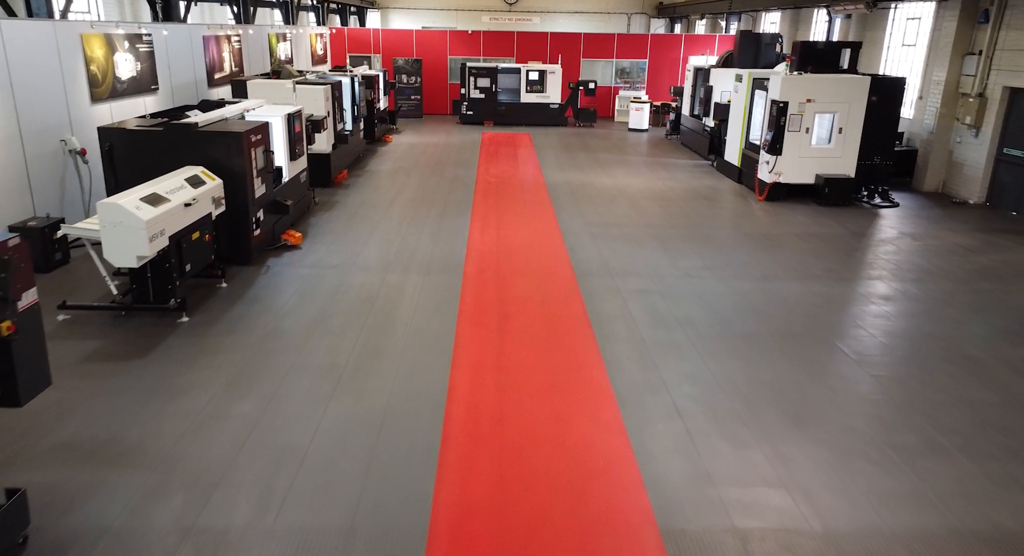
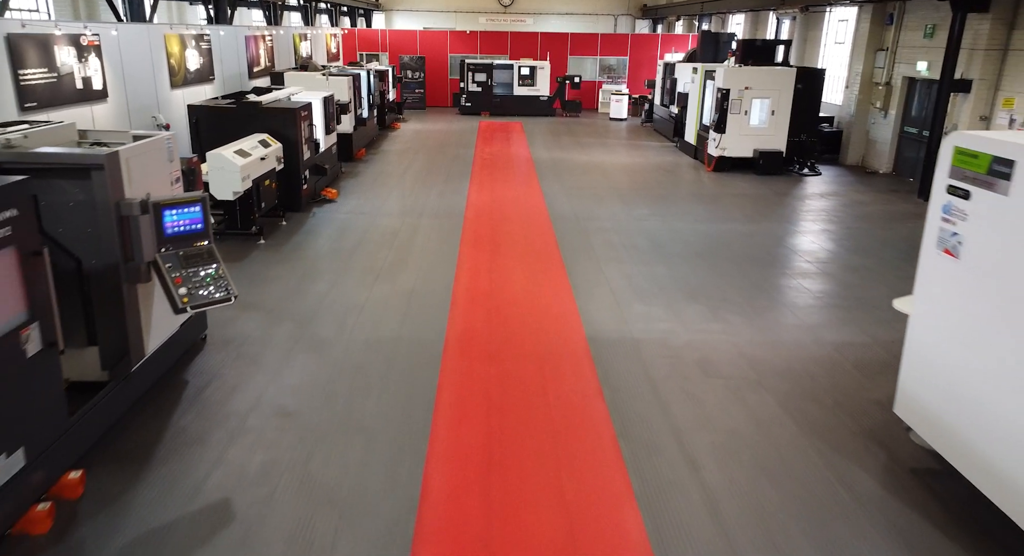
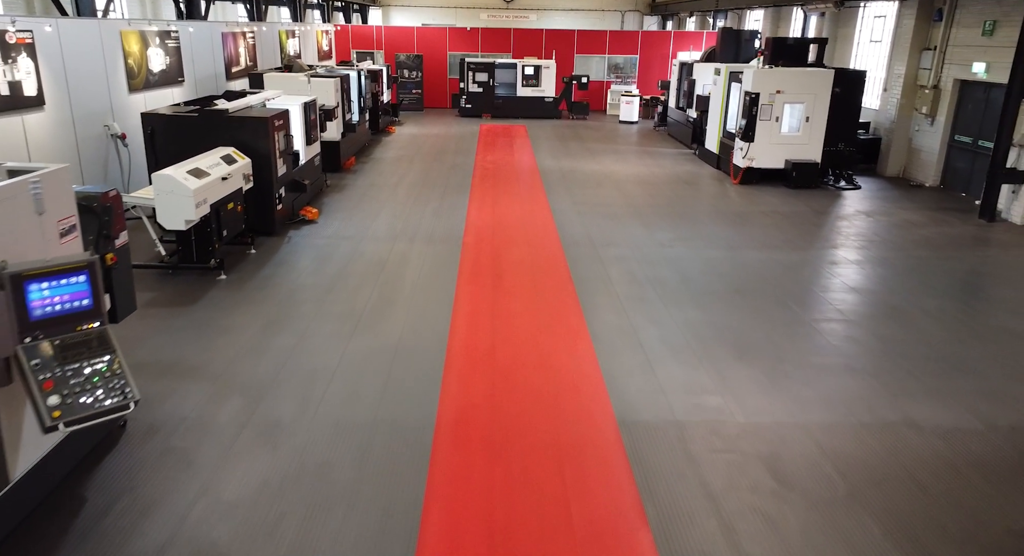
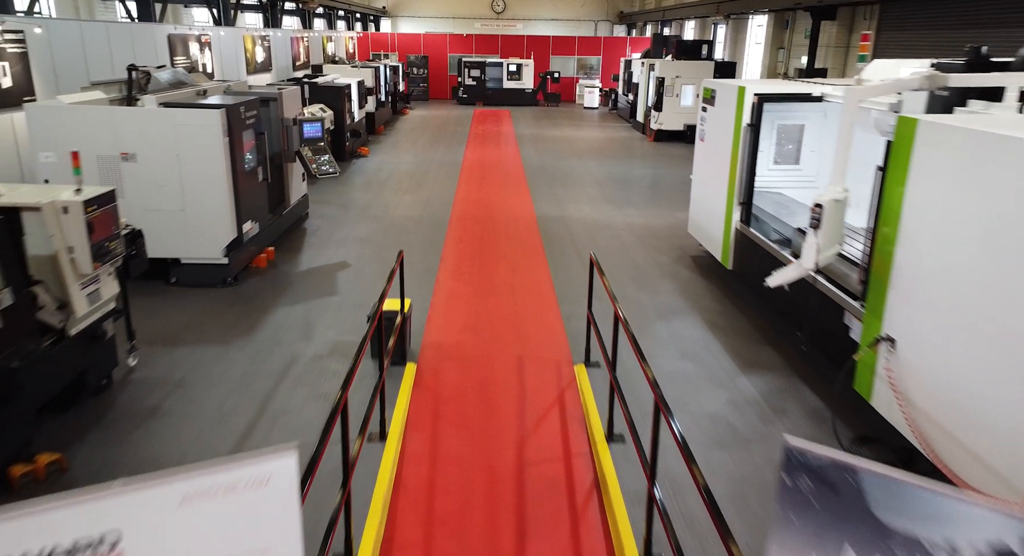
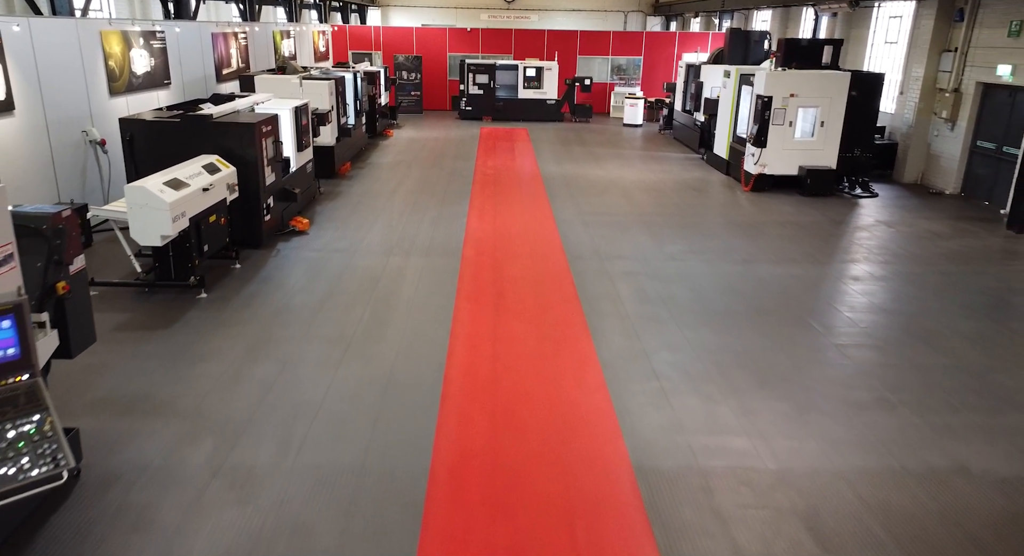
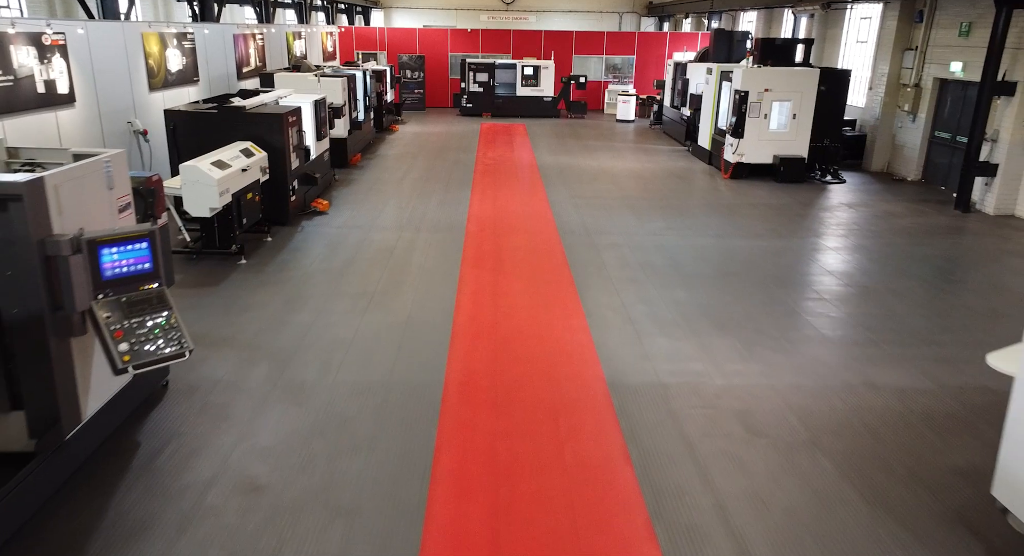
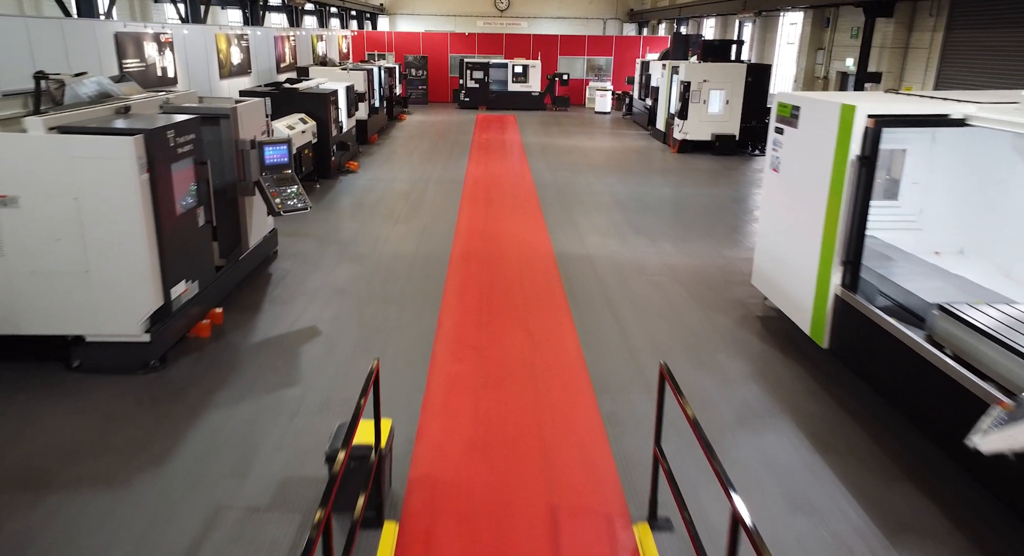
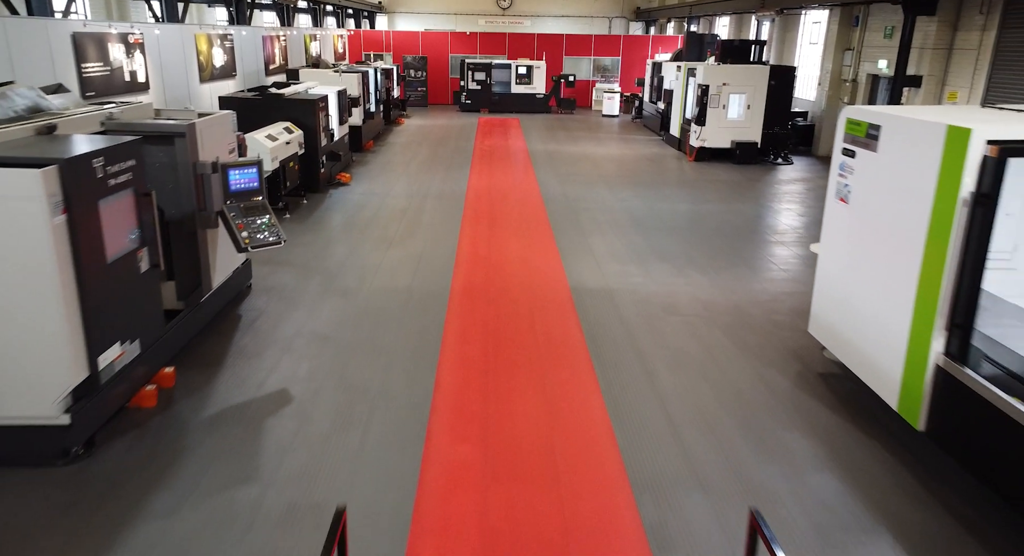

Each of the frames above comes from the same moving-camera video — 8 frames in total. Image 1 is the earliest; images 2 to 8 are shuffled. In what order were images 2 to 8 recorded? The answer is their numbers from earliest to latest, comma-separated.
5, 3, 6, 2, 8, 7, 4
